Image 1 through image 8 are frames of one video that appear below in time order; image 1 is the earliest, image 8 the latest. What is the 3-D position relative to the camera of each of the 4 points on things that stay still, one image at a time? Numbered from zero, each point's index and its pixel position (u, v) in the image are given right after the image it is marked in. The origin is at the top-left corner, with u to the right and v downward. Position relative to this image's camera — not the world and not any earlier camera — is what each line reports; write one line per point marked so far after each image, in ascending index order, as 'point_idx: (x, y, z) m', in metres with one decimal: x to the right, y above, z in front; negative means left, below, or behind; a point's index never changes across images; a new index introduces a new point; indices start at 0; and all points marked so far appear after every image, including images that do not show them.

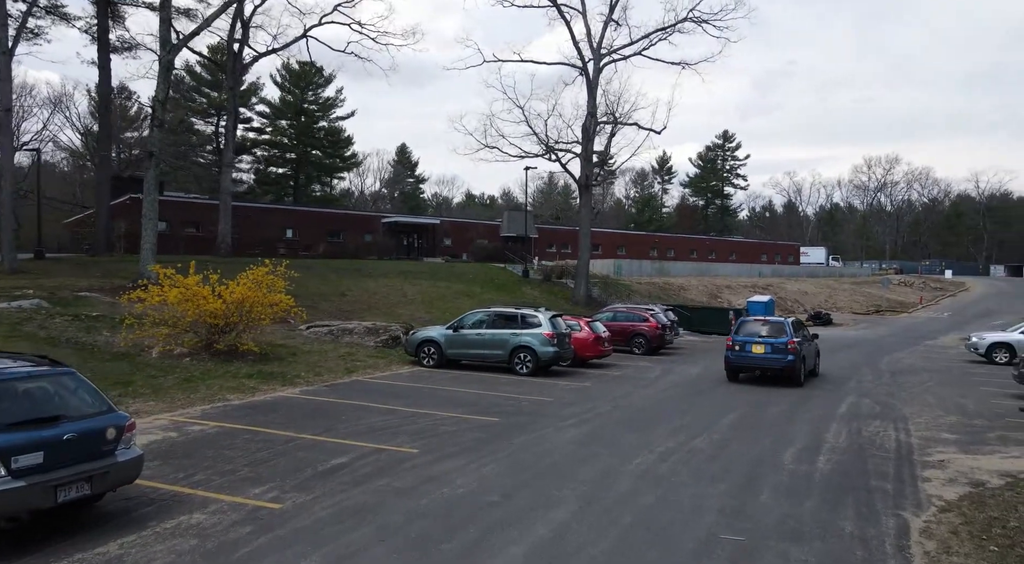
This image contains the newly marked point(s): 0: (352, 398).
0: (-2.5, -1.8, +11.5) m
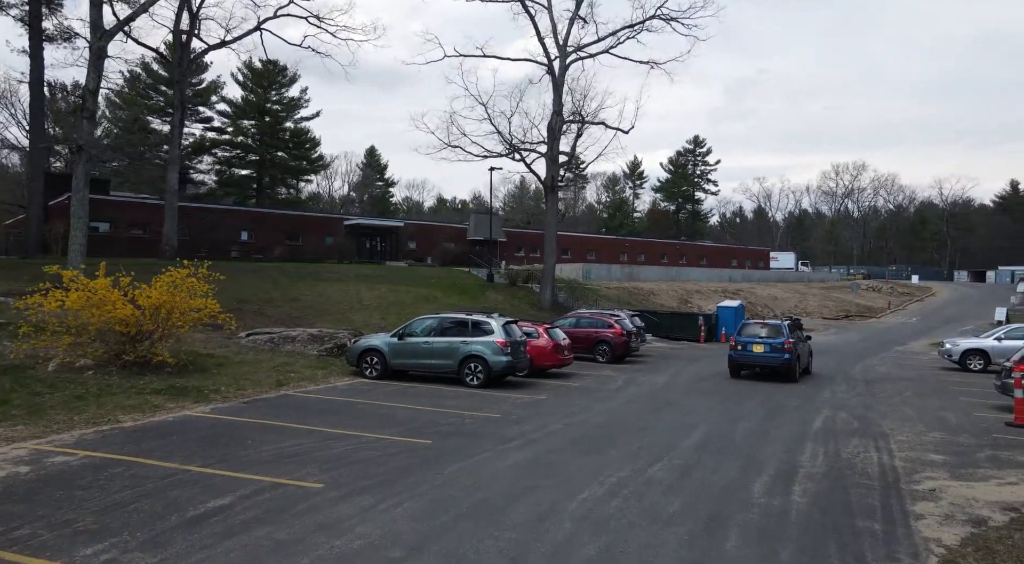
0: (-3.3, -1.9, +10.2) m
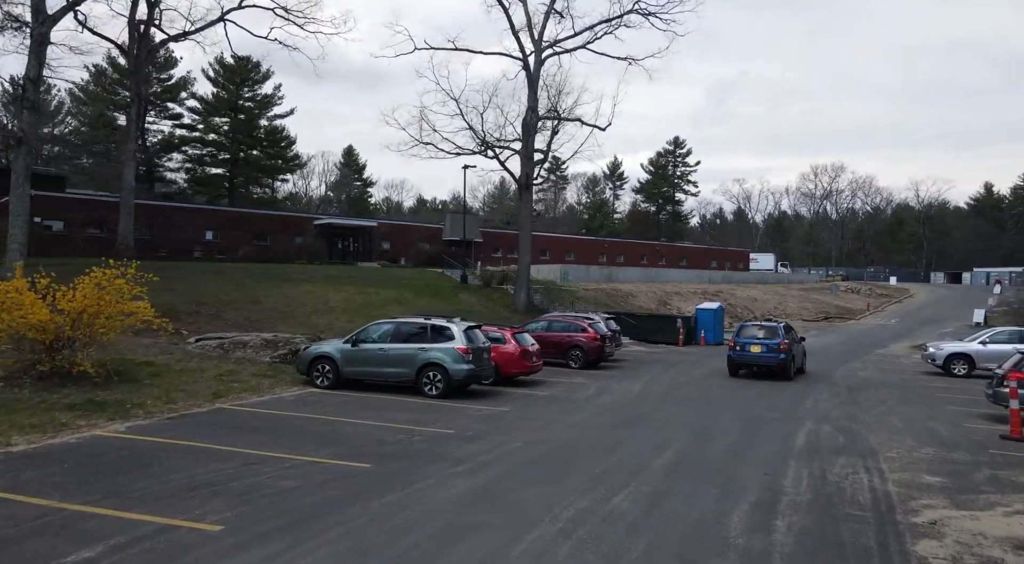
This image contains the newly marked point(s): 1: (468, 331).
0: (-3.9, -1.9, +9.1) m
1: (-0.8, -1.0, +13.8) m
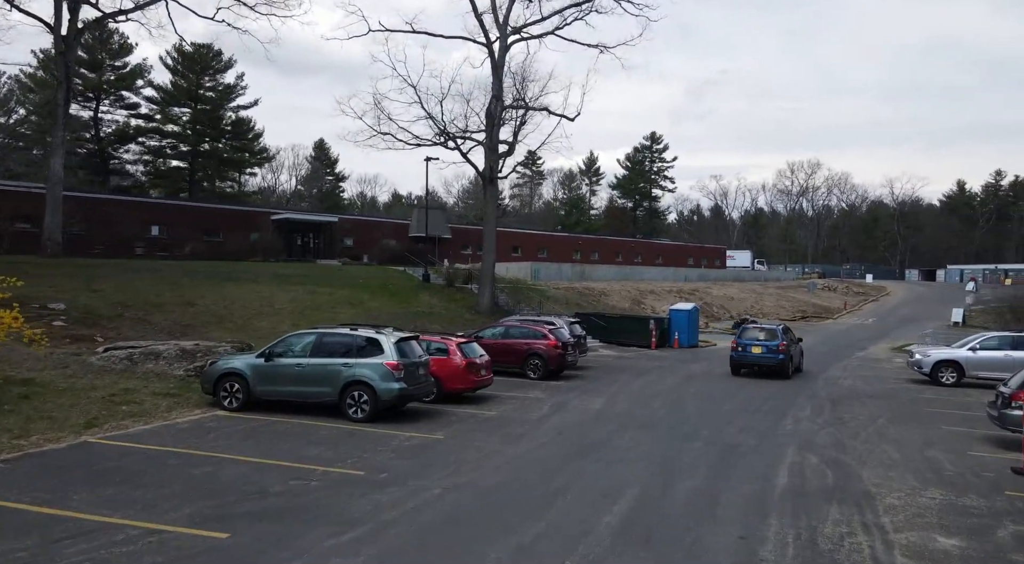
0: (-4.8, -2.0, +7.1) m
1: (-1.8, -1.0, +12.0) m
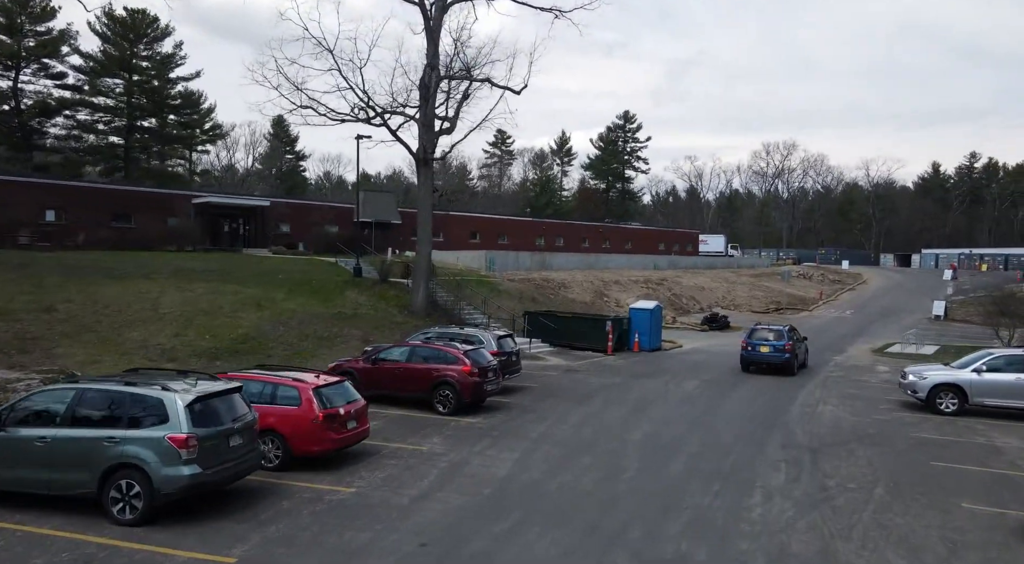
0: (-6.3, -2.5, +3.4) m
1: (-3.5, -1.4, +8.3) m
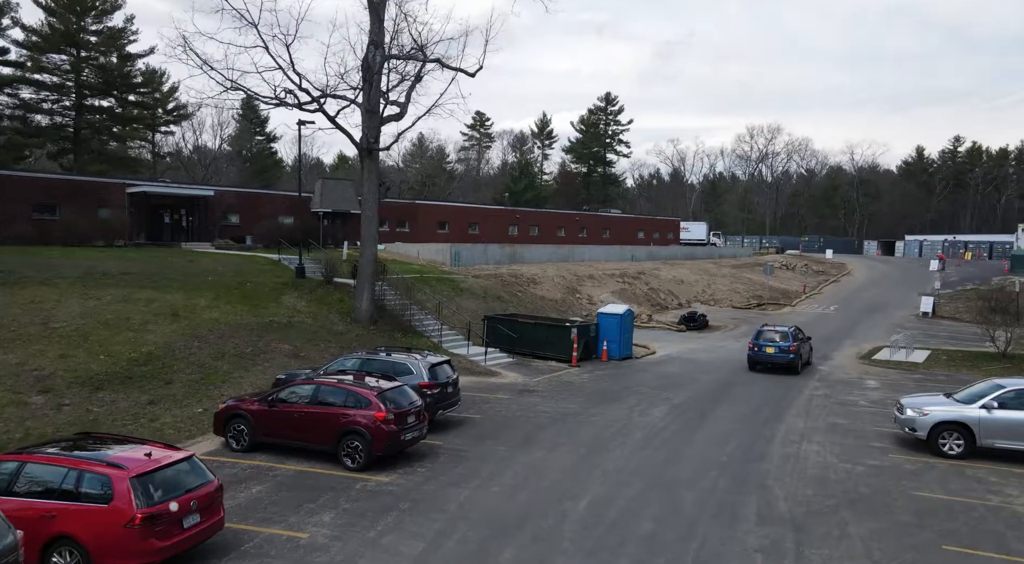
0: (-7.3, -3.2, +0.7) m
1: (-4.6, -2.0, +5.7) m
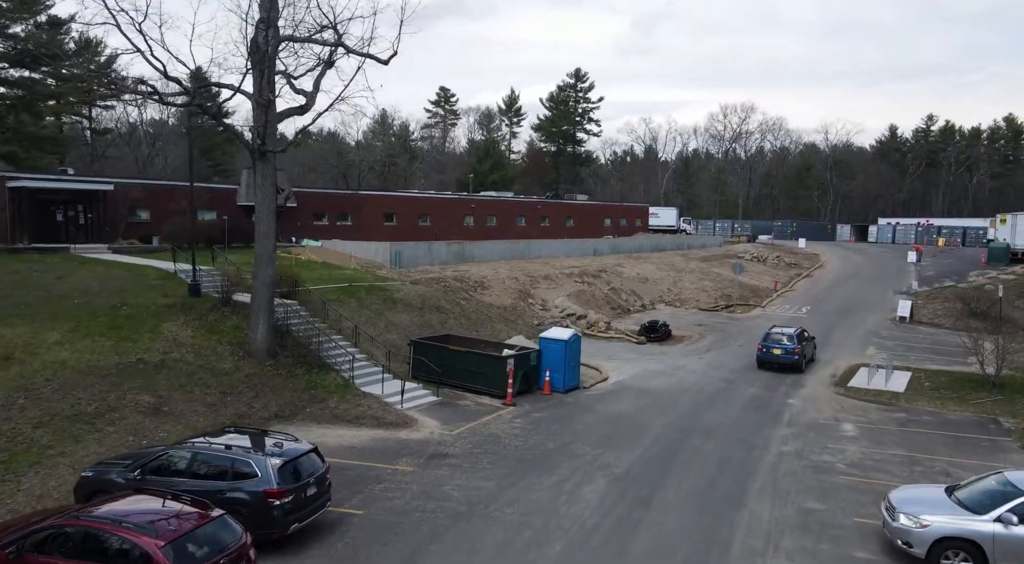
0: (-8.7, -4.8, -3.0) m
1: (-6.2, -3.4, +2.0) m
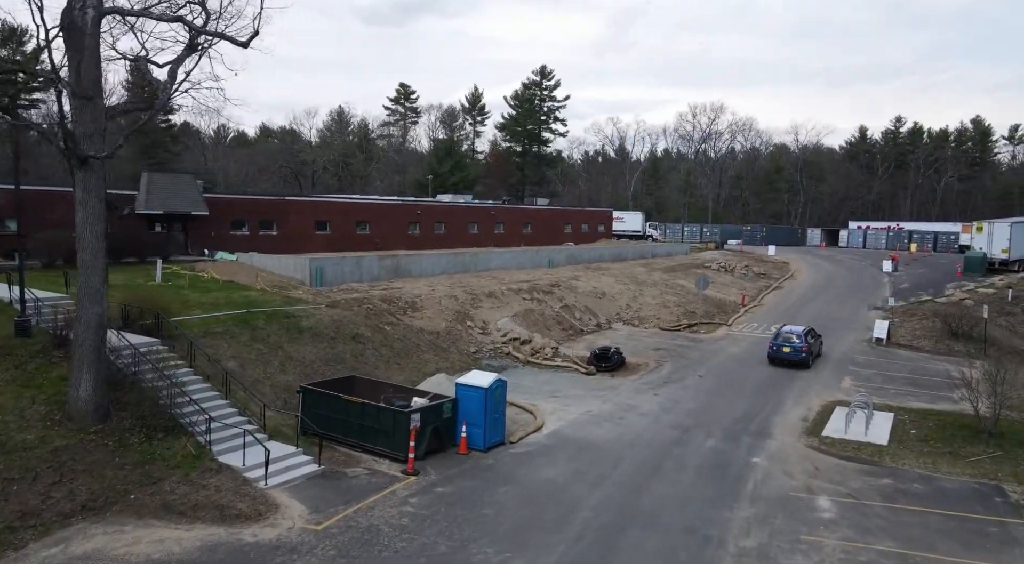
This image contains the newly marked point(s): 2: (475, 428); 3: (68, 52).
0: (-10.2, -5.8, -7.5) m
1: (-7.8, -4.4, -2.4) m
2: (-1.0, -3.8, +18.7) m
3: (-9.1, +4.7, +14.9) m
